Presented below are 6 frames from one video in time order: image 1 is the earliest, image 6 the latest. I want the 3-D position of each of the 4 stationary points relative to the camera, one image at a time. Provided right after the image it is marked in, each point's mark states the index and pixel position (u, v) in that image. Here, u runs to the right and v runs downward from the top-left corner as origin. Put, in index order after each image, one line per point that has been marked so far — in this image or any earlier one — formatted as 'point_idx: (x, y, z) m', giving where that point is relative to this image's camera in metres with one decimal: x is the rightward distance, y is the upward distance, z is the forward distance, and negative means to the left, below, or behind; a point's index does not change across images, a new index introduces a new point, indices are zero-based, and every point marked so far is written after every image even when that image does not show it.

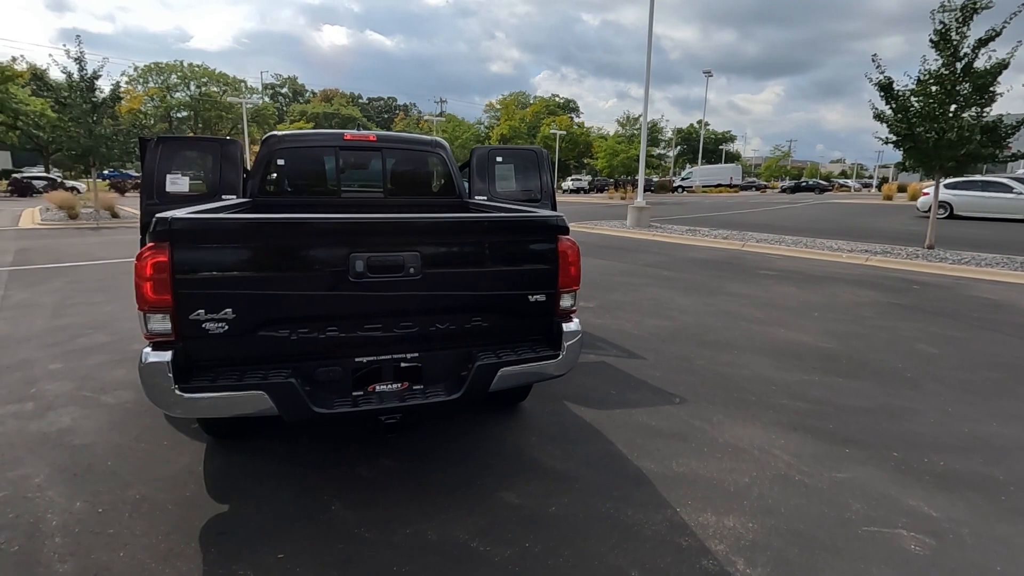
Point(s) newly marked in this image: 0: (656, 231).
0: (+4.2, +1.7, +15.8) m
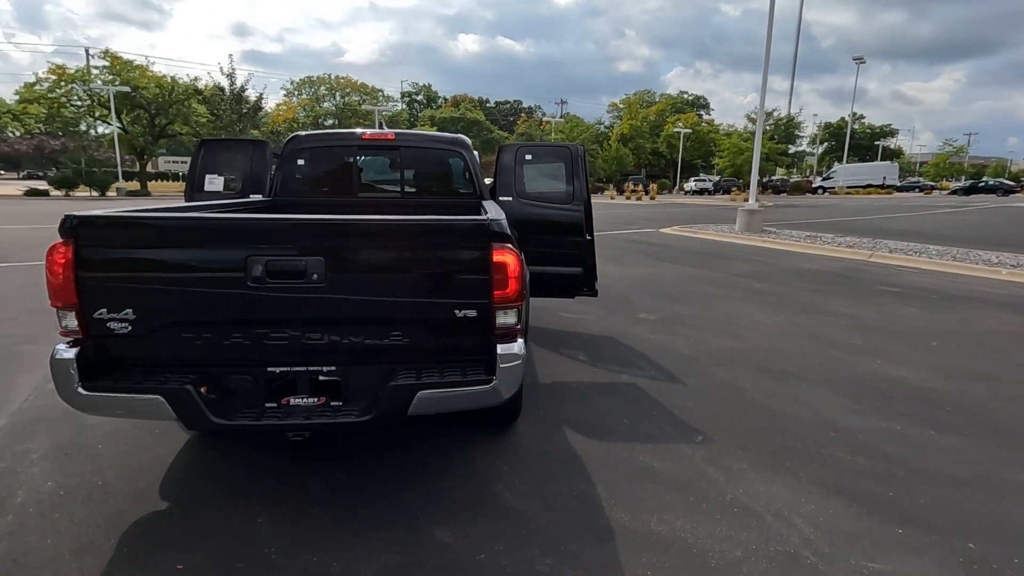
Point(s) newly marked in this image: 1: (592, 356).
0: (+6.8, +1.4, +14.2) m
1: (+0.8, -0.7, +5.1) m
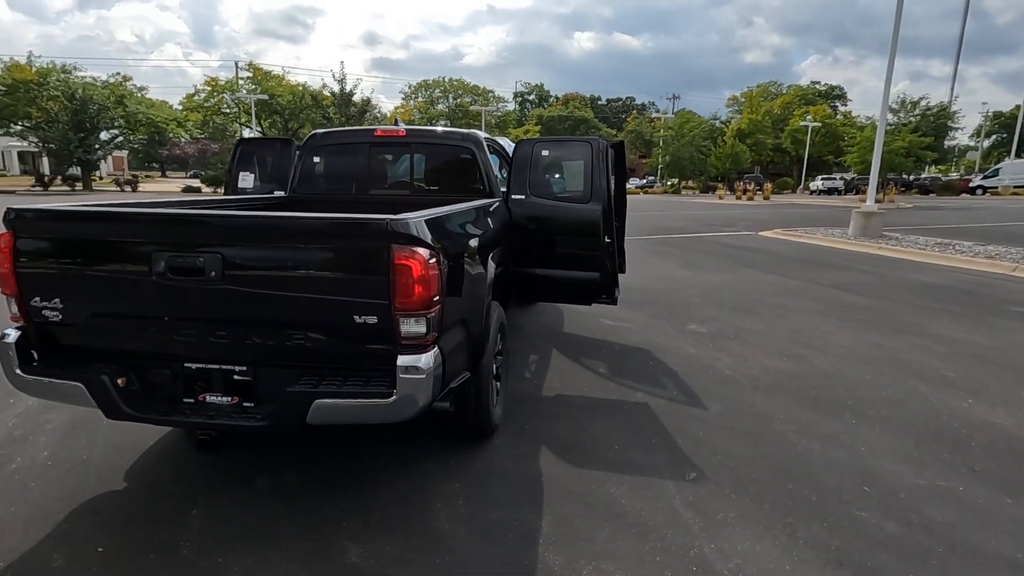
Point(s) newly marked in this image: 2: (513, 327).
0: (+8.7, +1.1, +12.4) m
1: (+0.9, -0.7, +4.7) m
2: (0.0, -0.4, +5.9) m
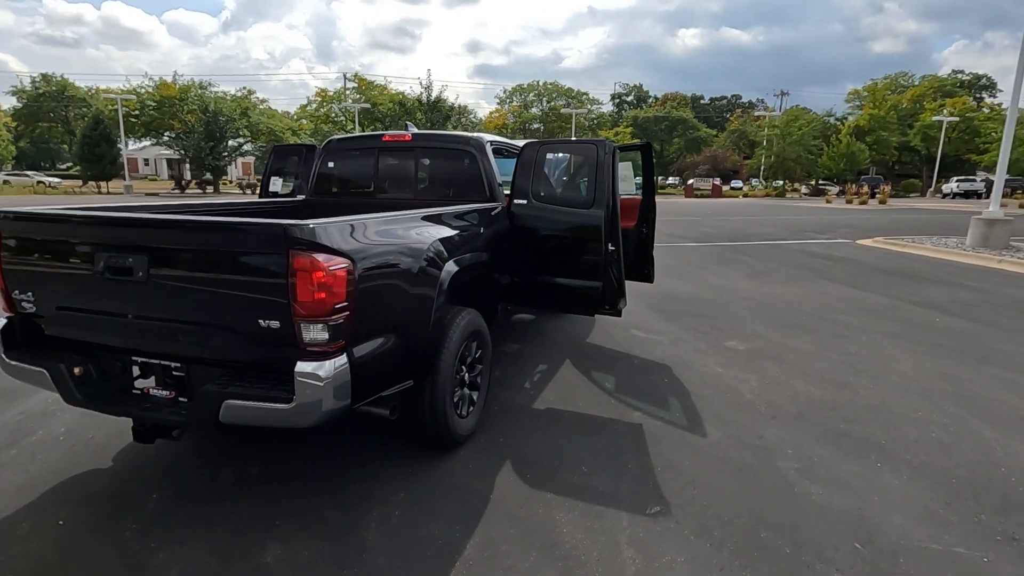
0: (+10.0, +0.7, +10.6) m
1: (+0.9, -0.8, +4.4) m
2: (+0.3, -0.5, +5.7) m
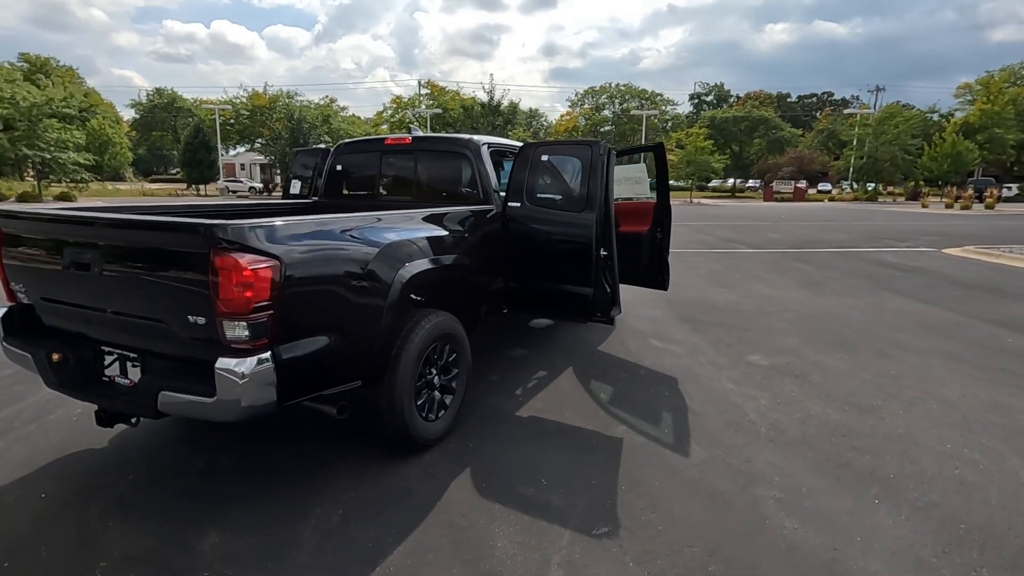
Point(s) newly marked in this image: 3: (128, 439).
0: (+10.7, +0.3, +9.2) m
1: (+0.8, -0.9, +4.2) m
2: (+0.4, -0.5, +5.6) m
3: (-2.5, -1.0, +3.4) m
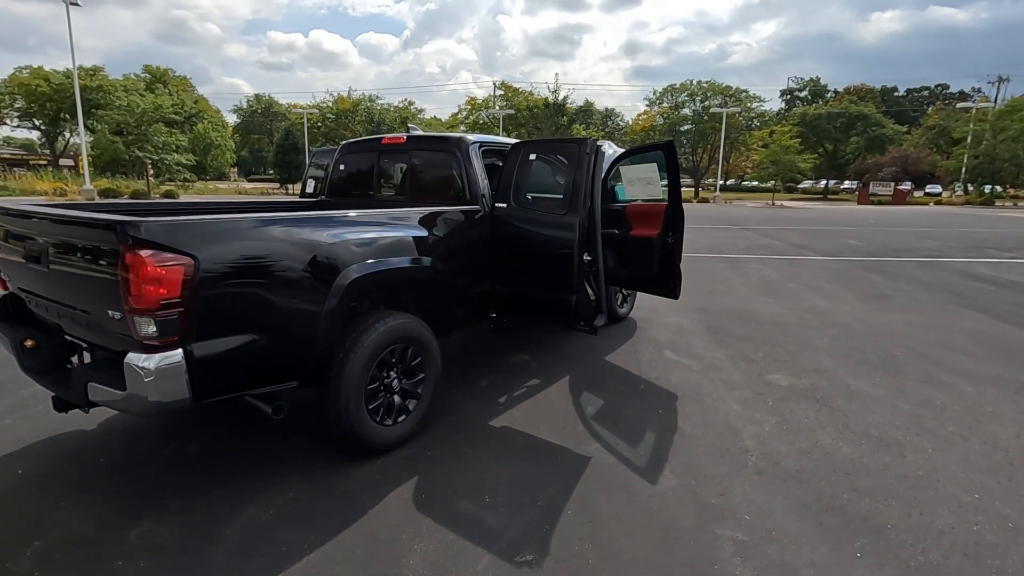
0: (+11.2, 0.0, +7.5) m
1: (+0.7, -0.9, +4.0) m
2: (+0.4, -0.6, +5.4) m
3: (-2.7, -0.9, +3.6) m
